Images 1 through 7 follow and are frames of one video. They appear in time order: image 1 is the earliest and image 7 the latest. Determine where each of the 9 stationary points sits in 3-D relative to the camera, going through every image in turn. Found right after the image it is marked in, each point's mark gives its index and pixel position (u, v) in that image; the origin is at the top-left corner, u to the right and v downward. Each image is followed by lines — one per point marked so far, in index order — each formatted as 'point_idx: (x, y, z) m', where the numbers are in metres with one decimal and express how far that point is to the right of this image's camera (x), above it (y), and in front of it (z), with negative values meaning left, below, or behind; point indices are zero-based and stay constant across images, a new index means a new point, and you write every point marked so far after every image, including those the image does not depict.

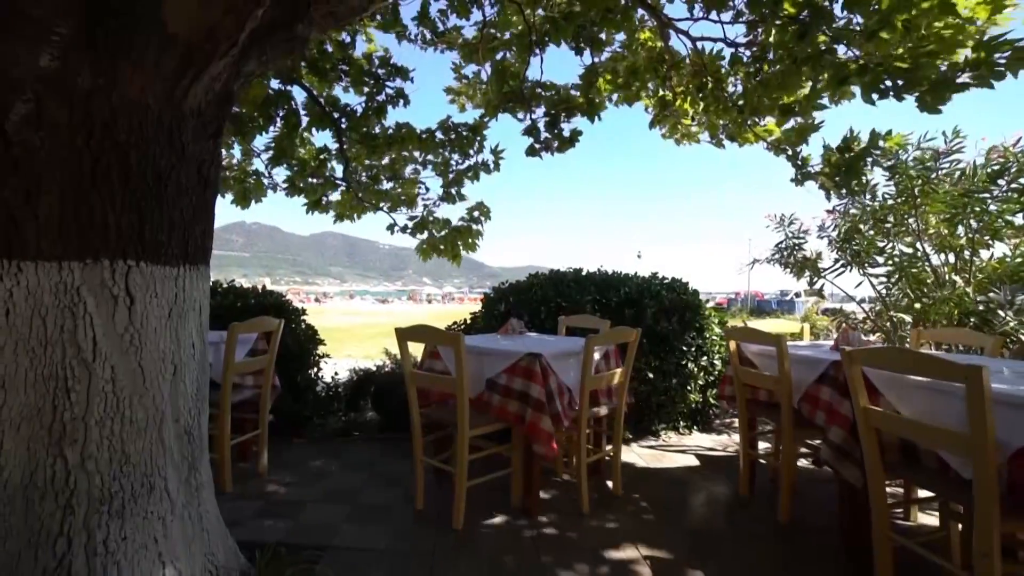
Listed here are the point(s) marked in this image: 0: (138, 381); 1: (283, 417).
0: (-1.0, -0.2, +1.6) m
1: (-1.7, -1.0, +4.5) m
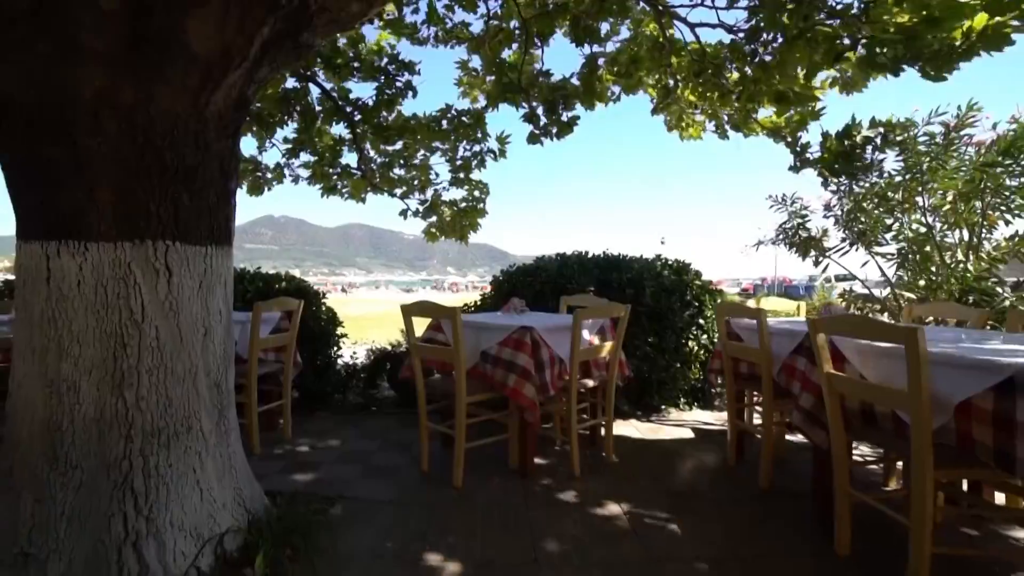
0: (-1.1, -0.2, +1.9) m
1: (-1.6, -0.8, +4.8) m
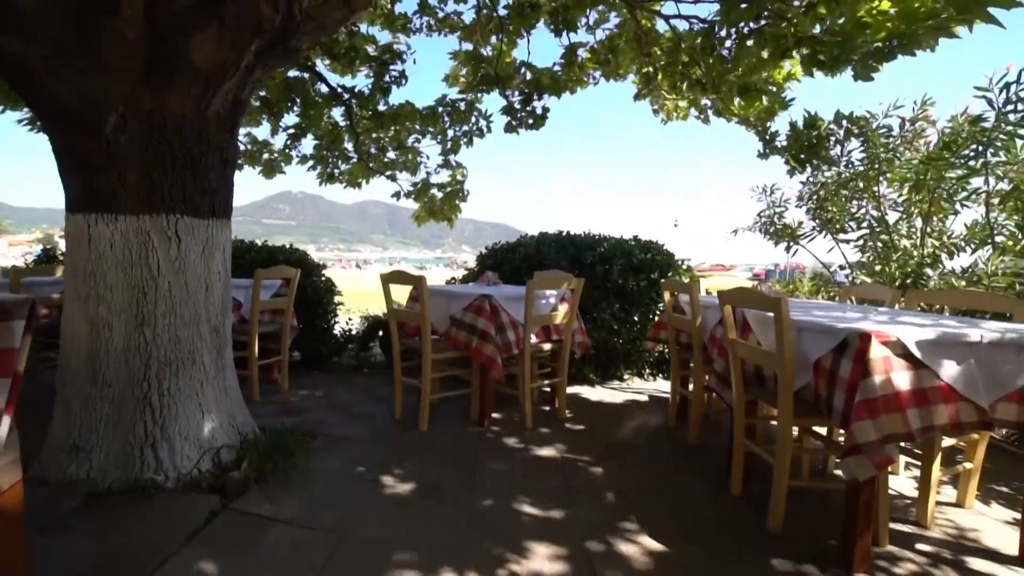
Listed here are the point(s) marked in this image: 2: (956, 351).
0: (-1.3, 0.0, +2.4) m
1: (-1.8, -0.6, +5.4) m
2: (+1.6, -0.2, +2.3) m
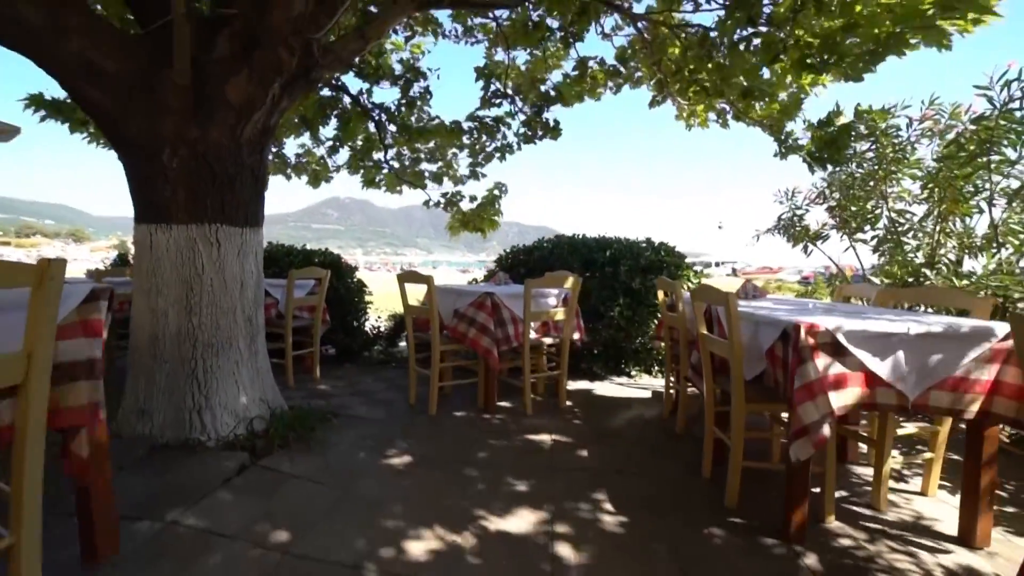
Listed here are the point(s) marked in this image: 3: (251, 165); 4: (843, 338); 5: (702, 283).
0: (-1.4, 0.0, +2.9) m
1: (-1.7, -0.6, +5.9) m
2: (+1.5, -0.2, +2.5) m
3: (-1.3, +0.6, +3.0) m
4: (+1.4, -0.2, +2.5) m
5: (+1.0, 0.0, +3.1) m
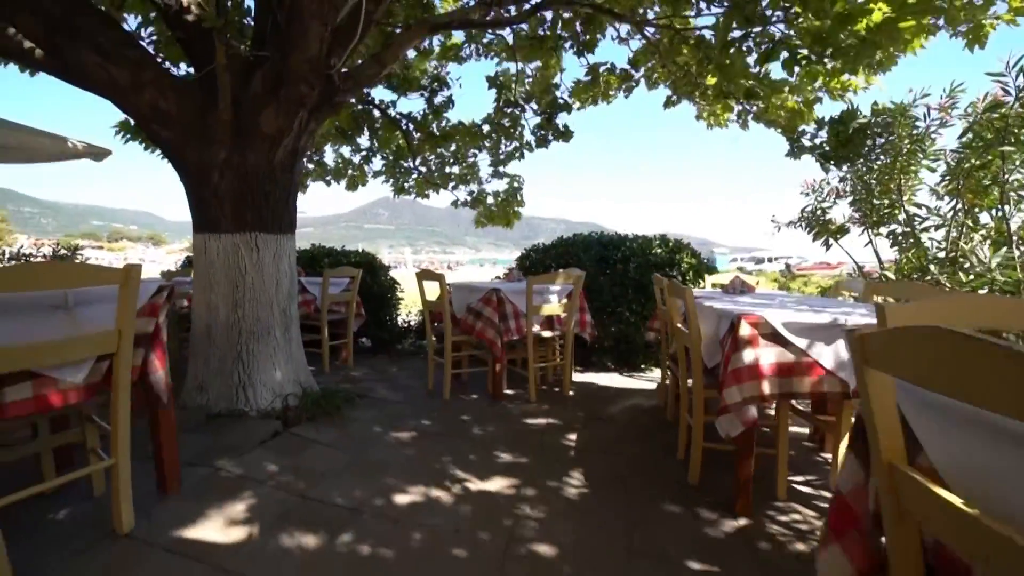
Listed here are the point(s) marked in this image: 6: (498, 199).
0: (-1.4, 0.0, +3.5) m
1: (-1.5, -0.6, +6.5) m
2: (+1.5, -0.2, +2.9) m
3: (-1.3, +0.6, +3.5) m
4: (+1.3, -0.2, +2.9) m
5: (+0.9, 0.0, +3.5) m
6: (-0.2, +1.0, +7.1) m
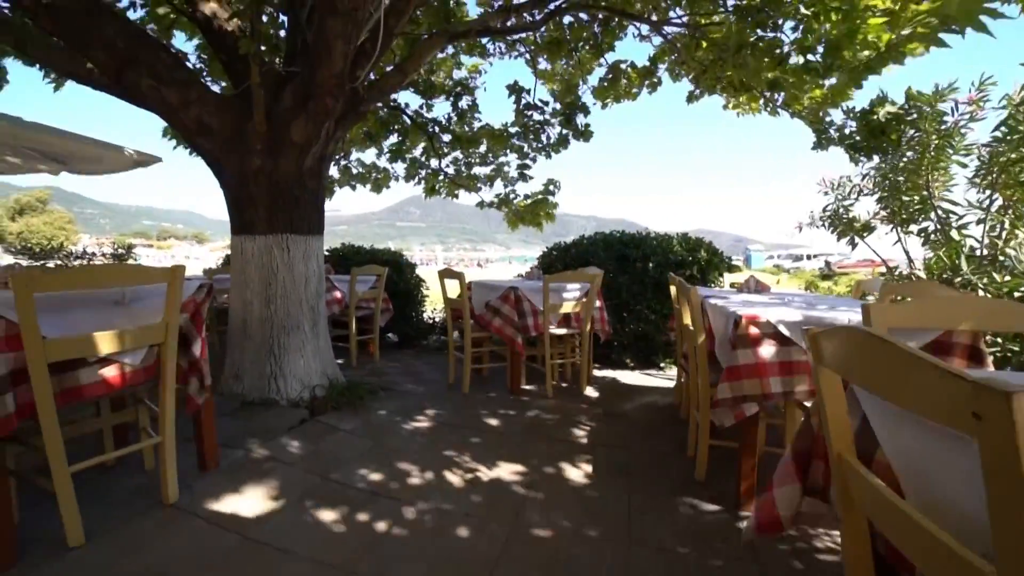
0: (-1.3, 0.0, +3.7) m
1: (-1.3, -0.5, +6.7) m
2: (+1.5, -0.2, +3.0) m
3: (-1.2, +0.6, +3.7) m
4: (+1.4, -0.2, +3.0) m
5: (+1.0, 0.0, +3.6) m
6: (0.0, +1.1, +7.3) m
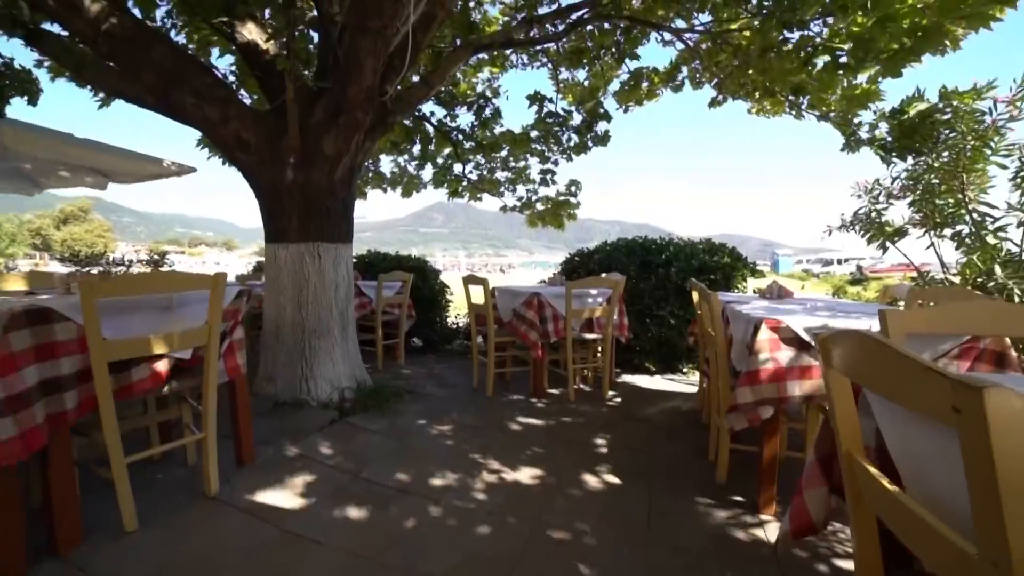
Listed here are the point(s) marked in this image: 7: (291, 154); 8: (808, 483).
0: (-1.2, 0.0, +3.9) m
1: (-1.0, -0.6, +6.8) m
2: (+1.6, -0.2, +3.0) m
3: (-1.1, +0.6, +3.9) m
4: (+1.5, -0.2, +3.0) m
5: (+1.1, 0.0, +3.6) m
6: (+0.3, +1.0, +7.4) m
7: (-1.4, +0.8, +3.7) m
8: (+0.8, -0.5, +1.6) m
